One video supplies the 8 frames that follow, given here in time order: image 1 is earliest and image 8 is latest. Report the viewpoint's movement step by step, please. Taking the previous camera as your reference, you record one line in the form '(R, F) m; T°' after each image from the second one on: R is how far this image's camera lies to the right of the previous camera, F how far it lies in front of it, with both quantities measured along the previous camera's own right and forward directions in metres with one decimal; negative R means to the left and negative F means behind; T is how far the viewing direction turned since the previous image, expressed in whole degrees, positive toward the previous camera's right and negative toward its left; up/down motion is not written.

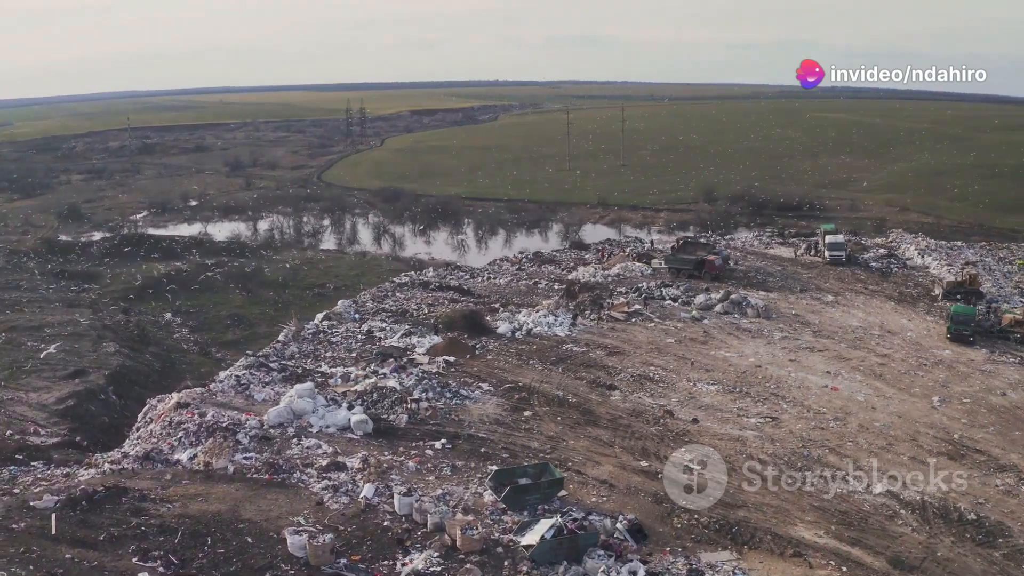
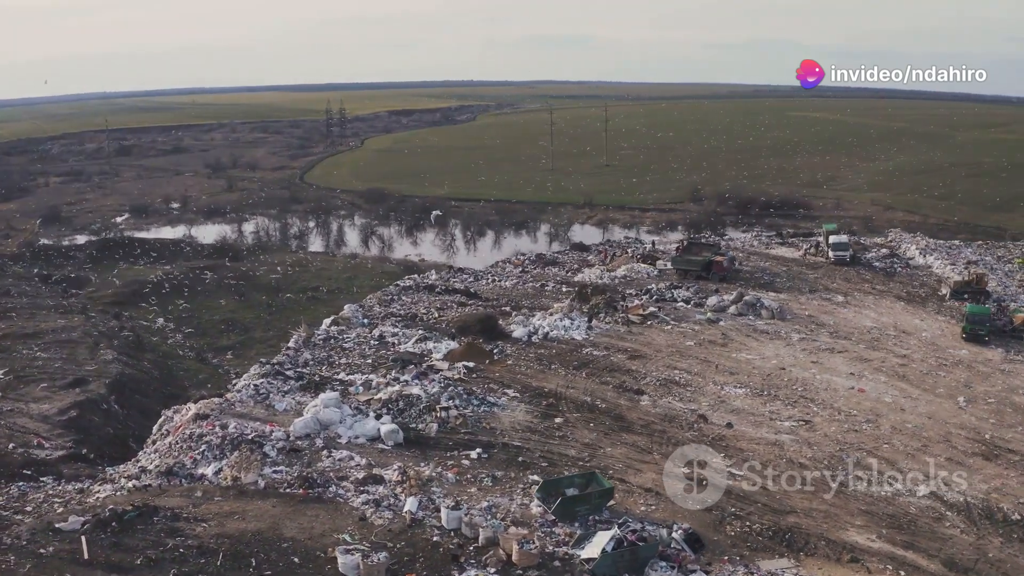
(-0.7, +0.2) m; +2°
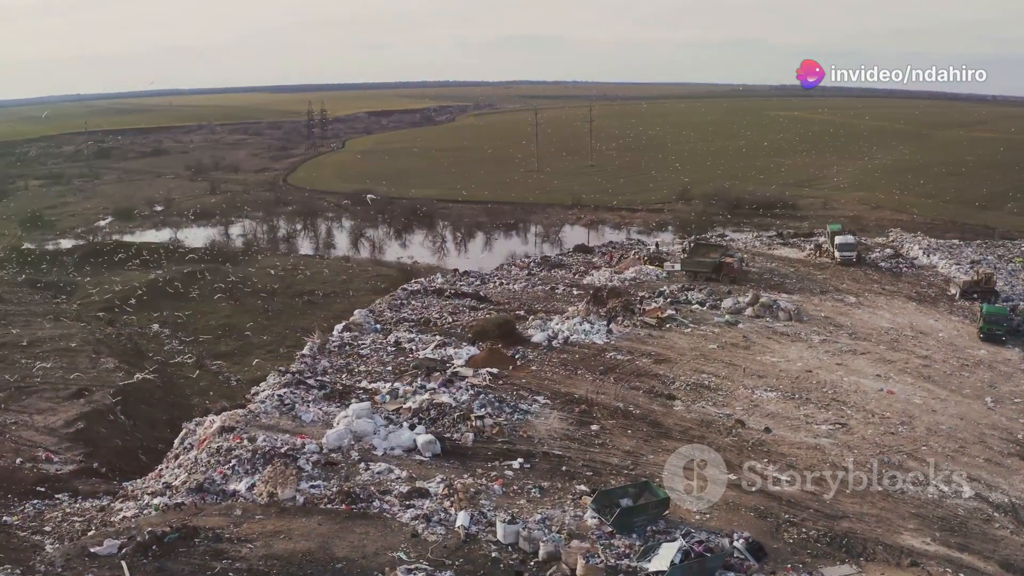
(-0.8, +0.2) m; +2°
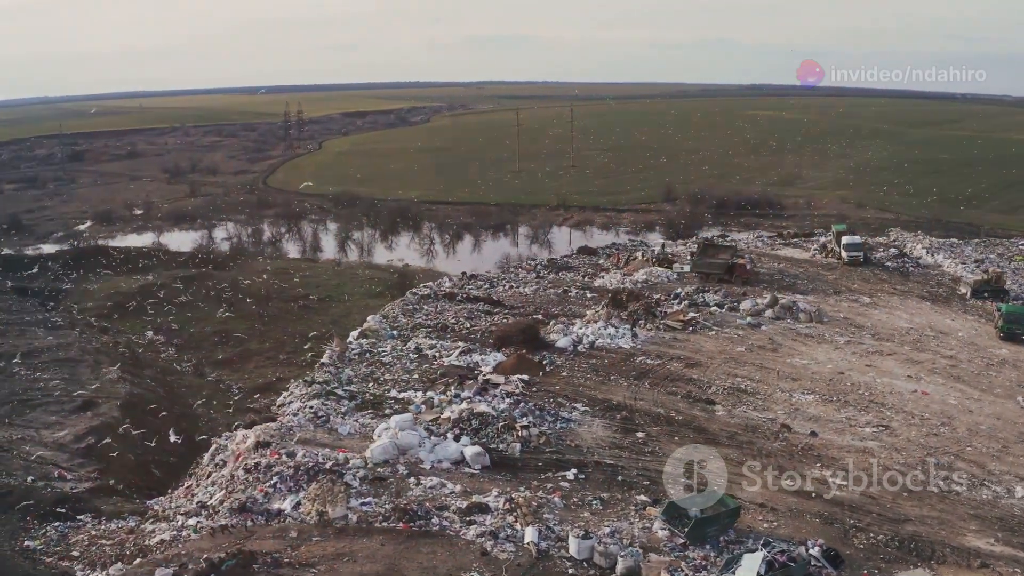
(-0.9, +0.2) m; +2°
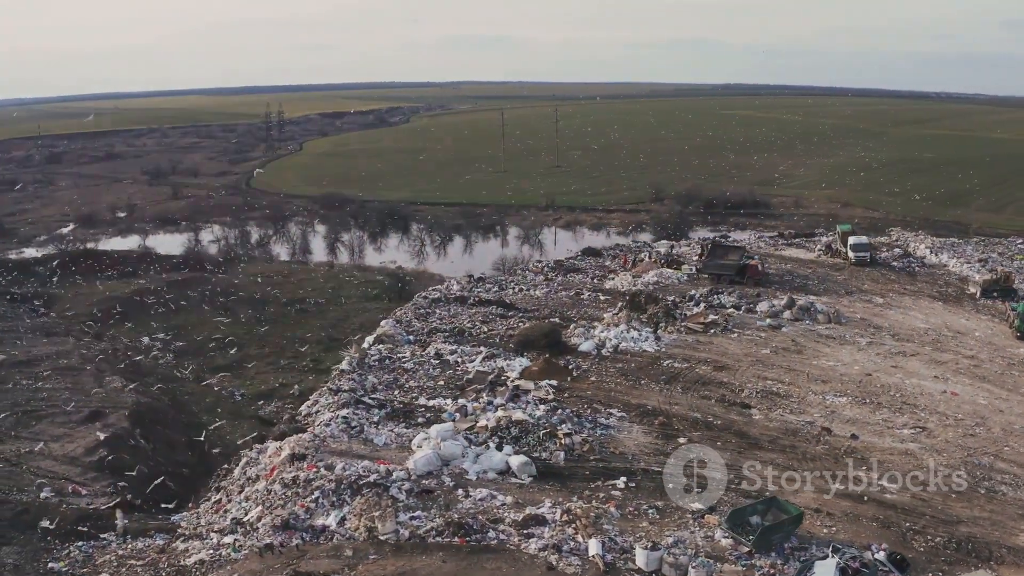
(-0.8, +0.2) m; +2°
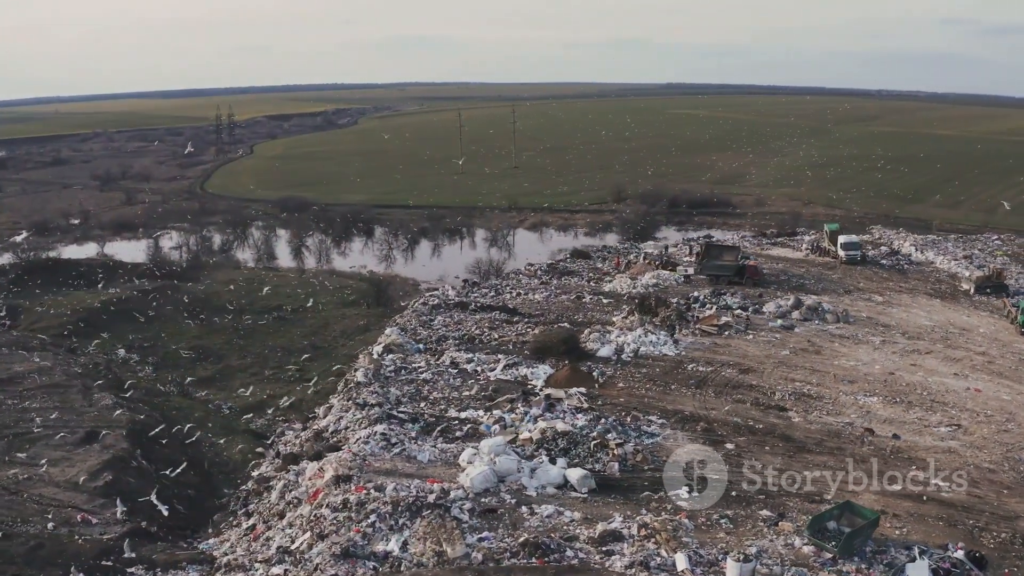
(-1.2, +0.3) m; +4°
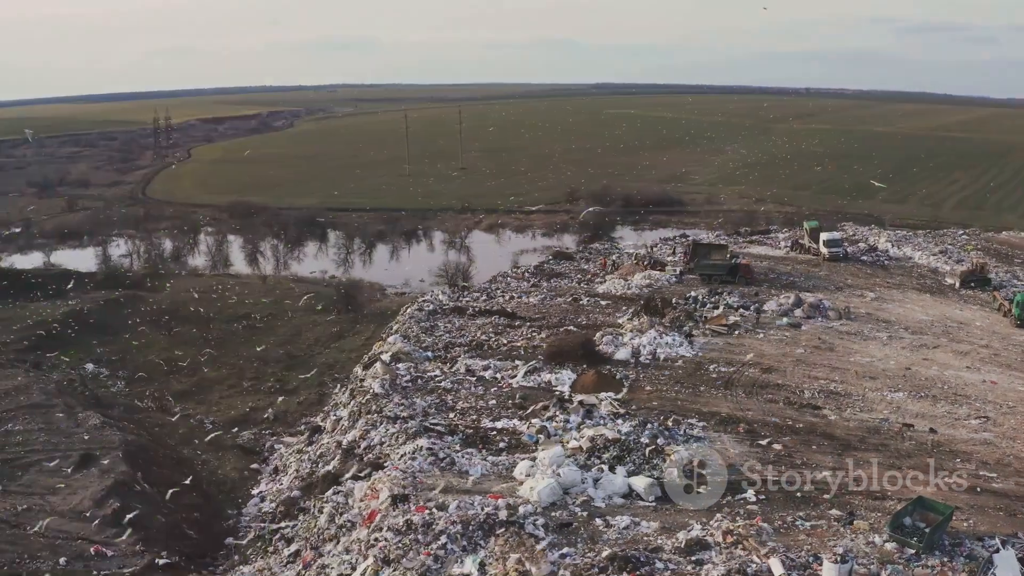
(-1.4, +0.4) m; +5°
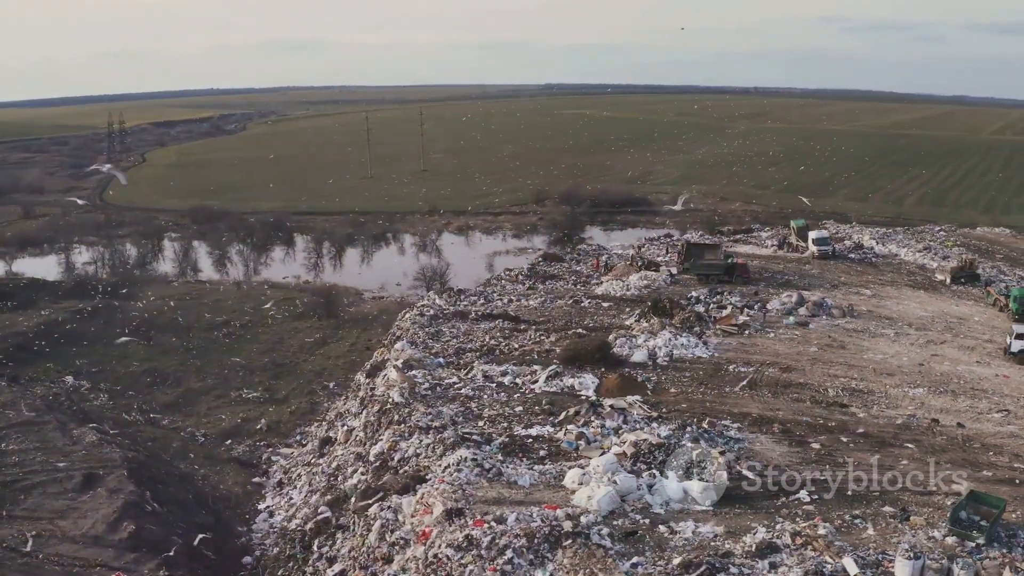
(-1.1, +0.2) m; +4°
